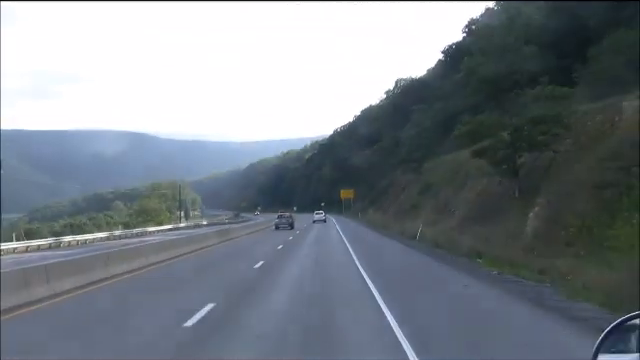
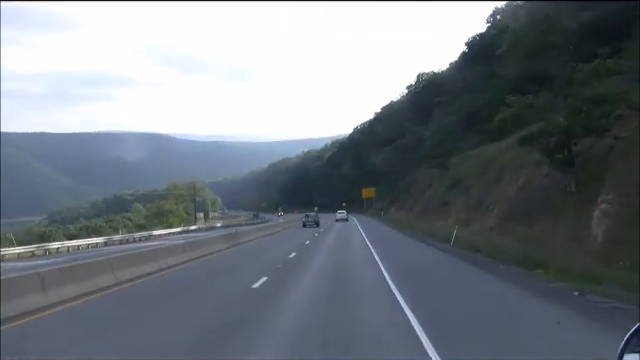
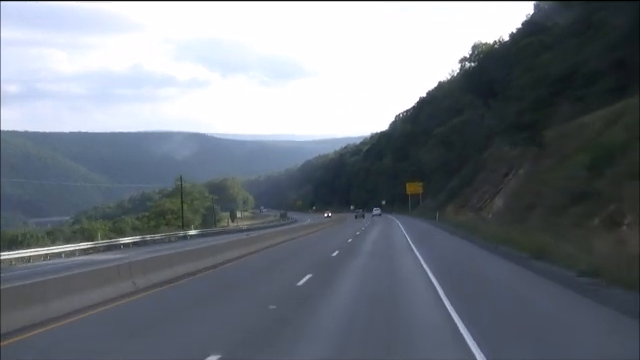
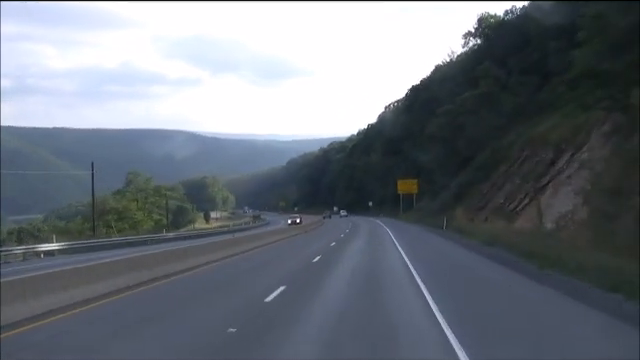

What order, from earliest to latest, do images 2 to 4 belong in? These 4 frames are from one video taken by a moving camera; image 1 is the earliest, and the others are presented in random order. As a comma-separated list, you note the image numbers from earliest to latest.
2, 3, 4
